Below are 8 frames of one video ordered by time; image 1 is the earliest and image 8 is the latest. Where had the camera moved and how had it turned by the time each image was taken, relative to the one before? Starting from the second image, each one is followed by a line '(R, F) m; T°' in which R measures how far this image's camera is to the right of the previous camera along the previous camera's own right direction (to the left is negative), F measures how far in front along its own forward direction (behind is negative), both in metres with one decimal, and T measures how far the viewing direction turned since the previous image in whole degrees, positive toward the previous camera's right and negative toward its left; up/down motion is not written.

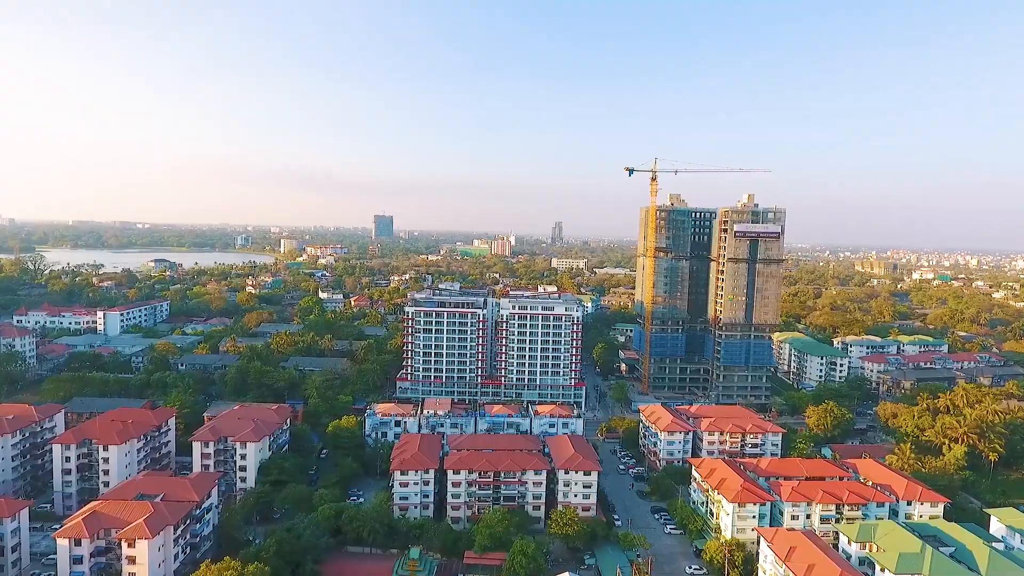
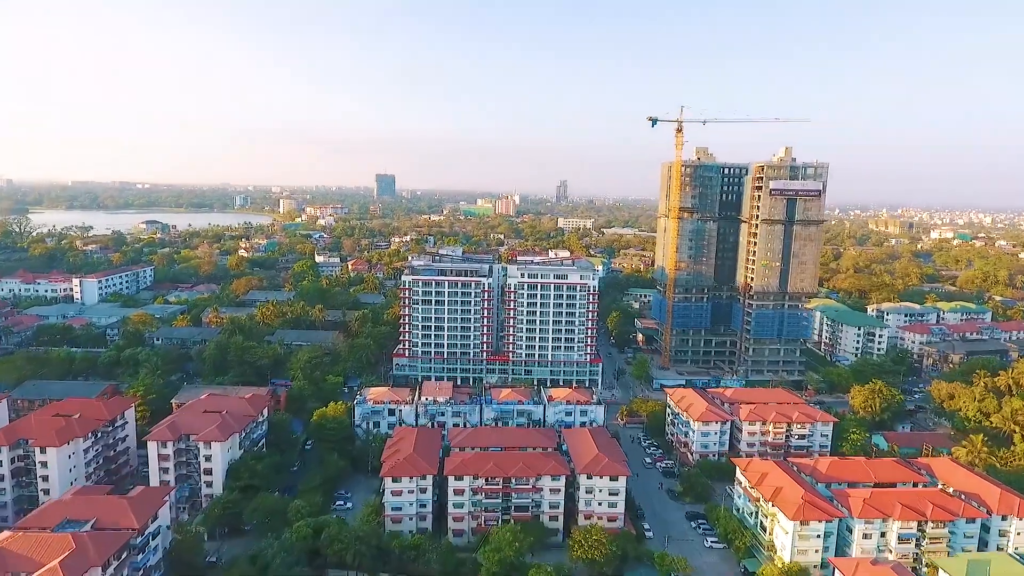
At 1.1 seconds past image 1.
(-0.8, +12.2) m; 0°
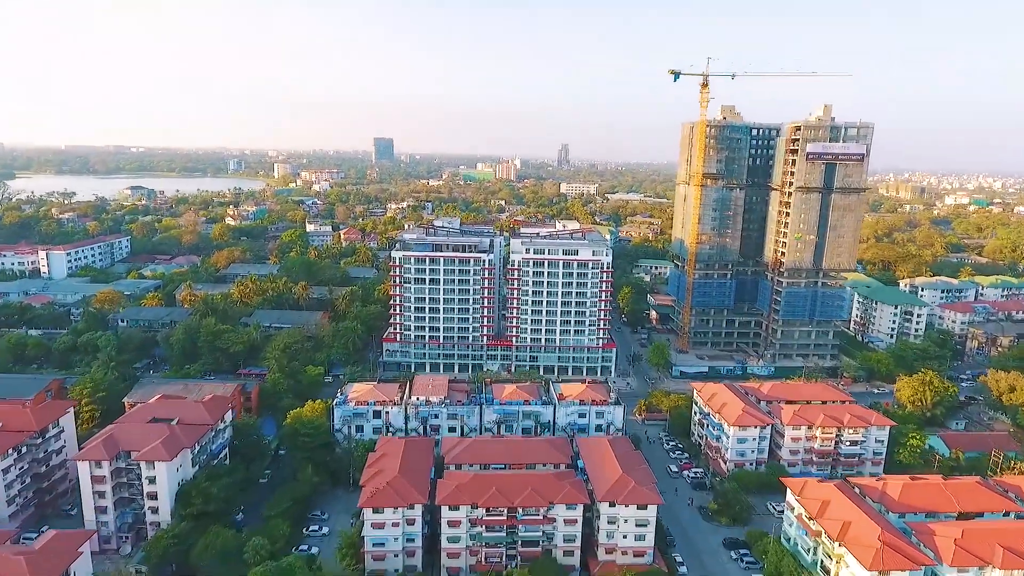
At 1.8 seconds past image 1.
(-0.5, +11.4) m; 0°
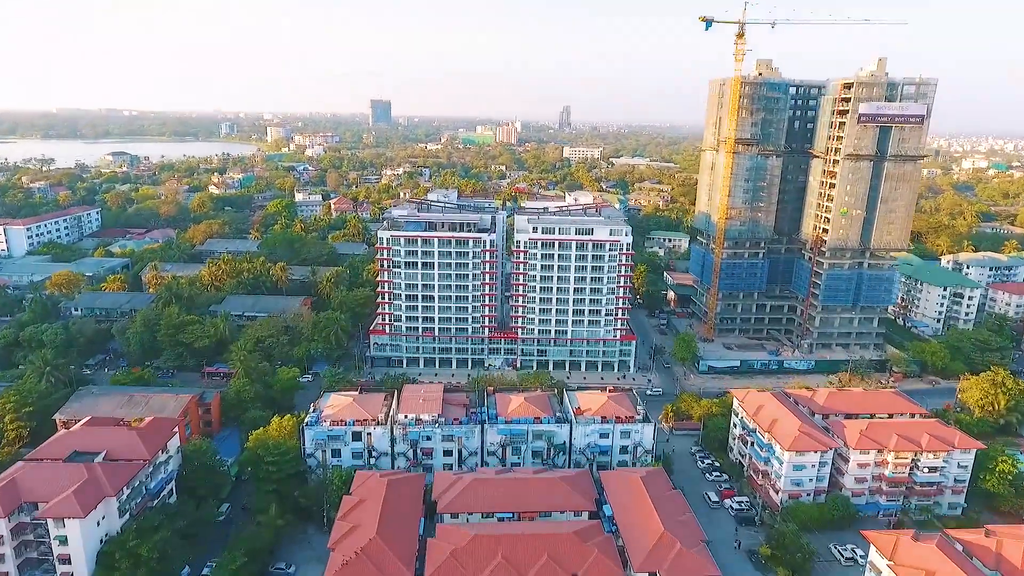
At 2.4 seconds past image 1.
(-0.6, +12.0) m; 0°
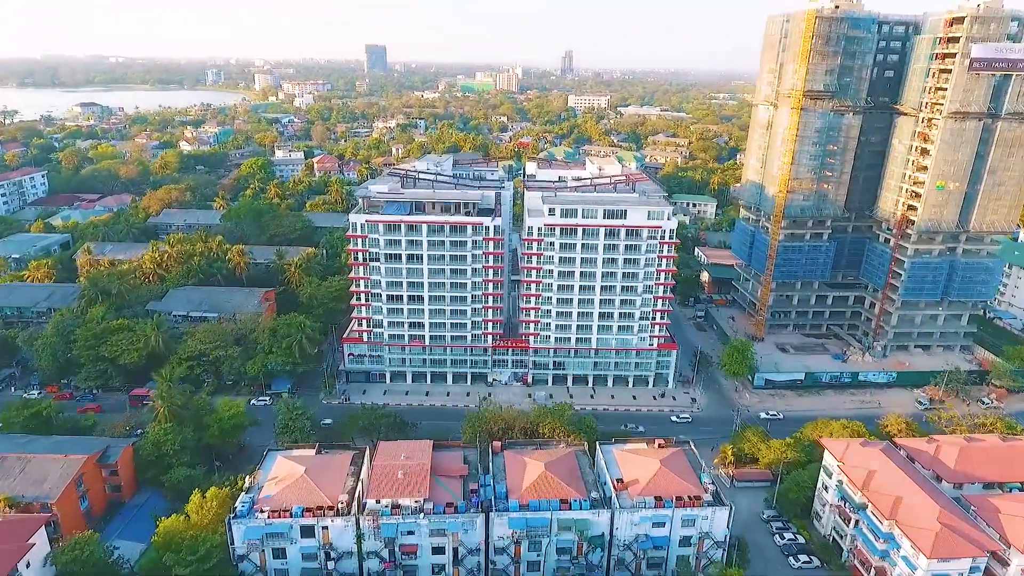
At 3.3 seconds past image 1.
(-1.0, +17.4) m; 0°
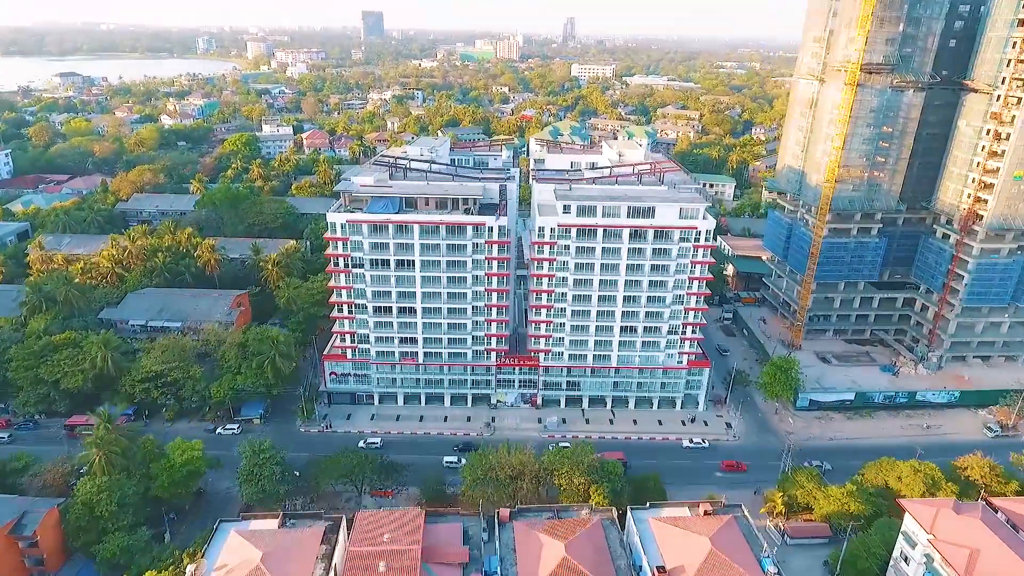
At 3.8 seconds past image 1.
(-0.6, +9.3) m; 0°
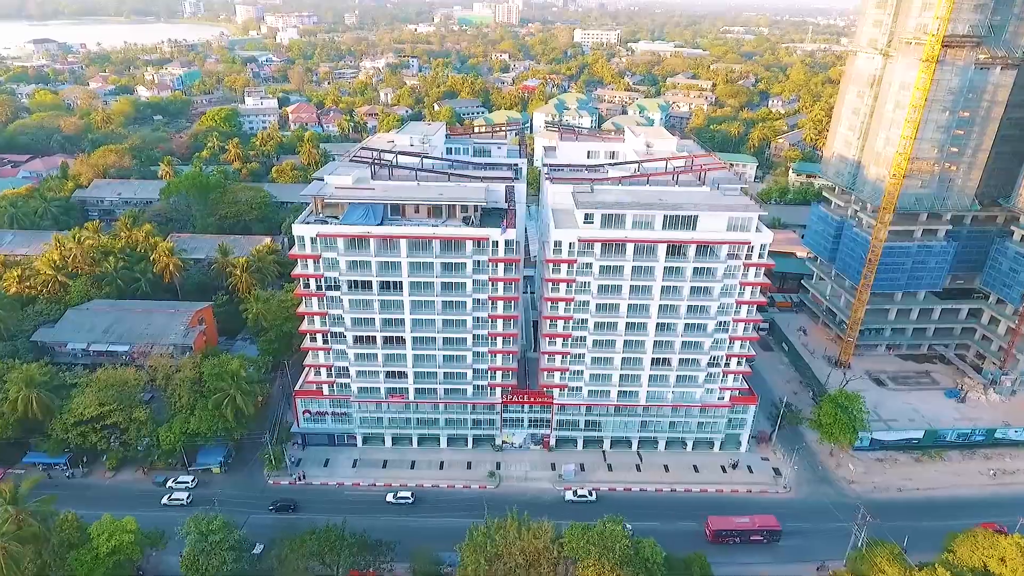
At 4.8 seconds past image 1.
(-0.7, +9.7) m; 0°
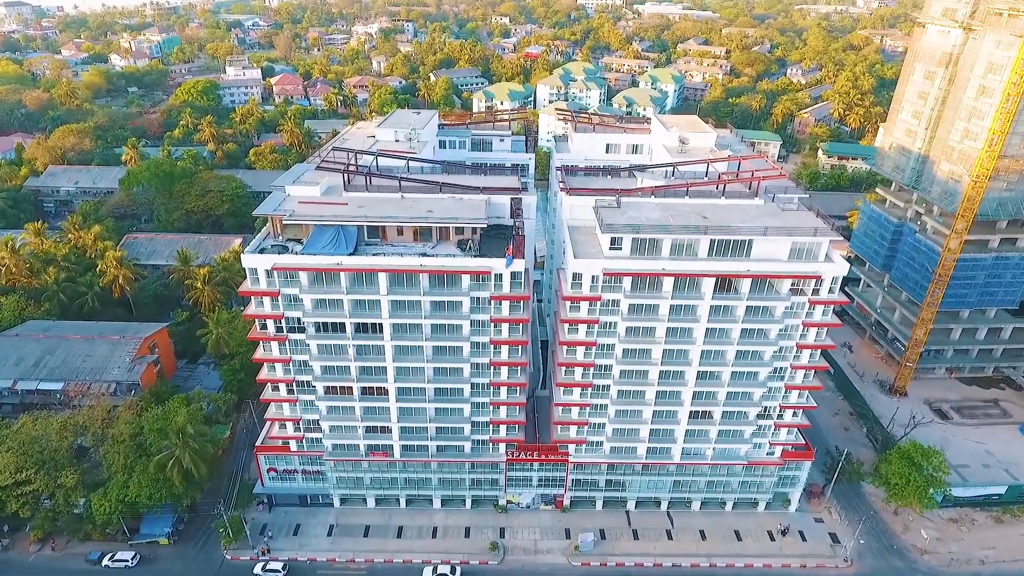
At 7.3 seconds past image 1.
(-0.4, +8.7) m; 0°
